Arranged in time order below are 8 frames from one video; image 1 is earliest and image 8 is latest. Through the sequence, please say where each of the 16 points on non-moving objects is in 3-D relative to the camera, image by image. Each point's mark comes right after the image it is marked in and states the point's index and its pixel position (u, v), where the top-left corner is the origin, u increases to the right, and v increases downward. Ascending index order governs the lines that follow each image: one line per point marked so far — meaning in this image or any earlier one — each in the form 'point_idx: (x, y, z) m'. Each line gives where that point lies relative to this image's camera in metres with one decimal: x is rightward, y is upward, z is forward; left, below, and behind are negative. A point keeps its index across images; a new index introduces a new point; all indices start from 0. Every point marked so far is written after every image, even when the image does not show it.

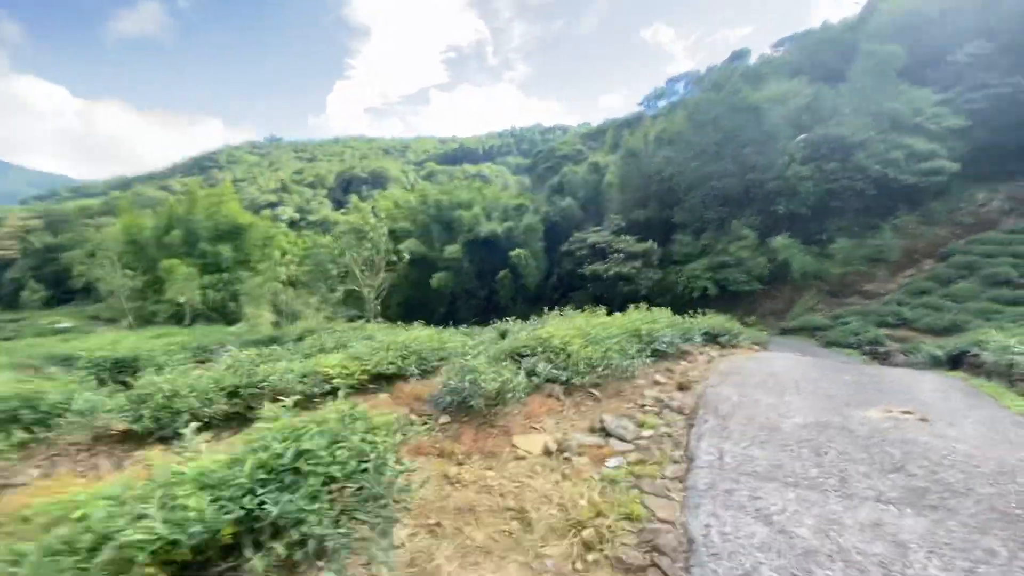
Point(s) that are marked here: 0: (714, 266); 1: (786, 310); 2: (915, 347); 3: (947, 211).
0: (+8.2, +1.0, +19.3) m
1: (+10.4, -0.7, +18.3) m
2: (+10.0, -1.4, +12.0) m
3: (+16.6, +3.0, +18.6) m
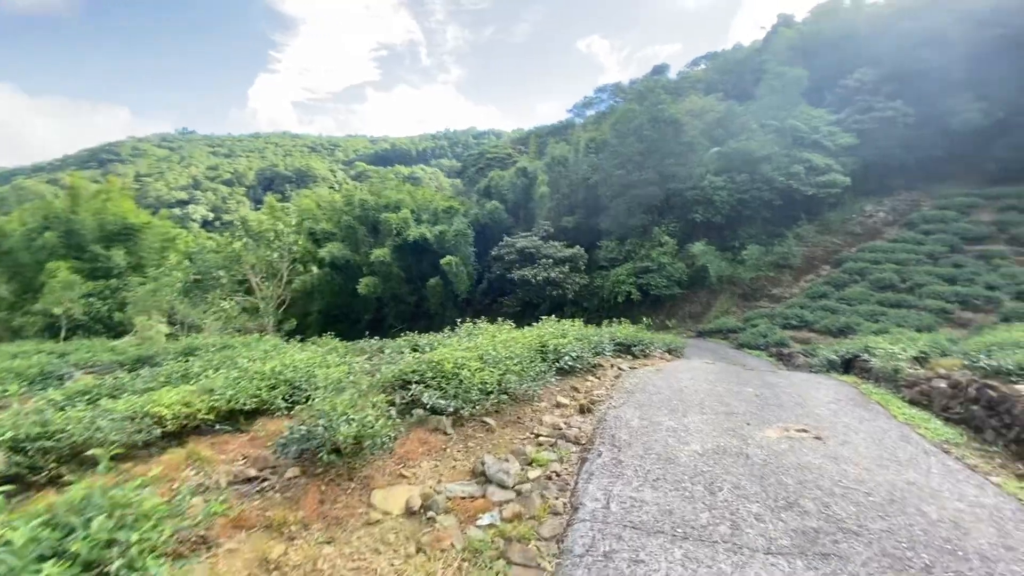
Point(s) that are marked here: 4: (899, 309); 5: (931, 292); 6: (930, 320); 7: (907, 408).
0: (+5.2, +0.8, +19.8) m
1: (+7.5, -0.9, +19.1) m
2: (+7.9, -1.5, +12.7) m
3: (+13.6, +2.8, +20.2) m
4: (+11.3, -0.5, +14.4) m
5: (+12.4, -0.1, +14.5) m
6: (+11.2, -0.8, +13.2) m
7: (+4.7, -1.4, +5.7) m
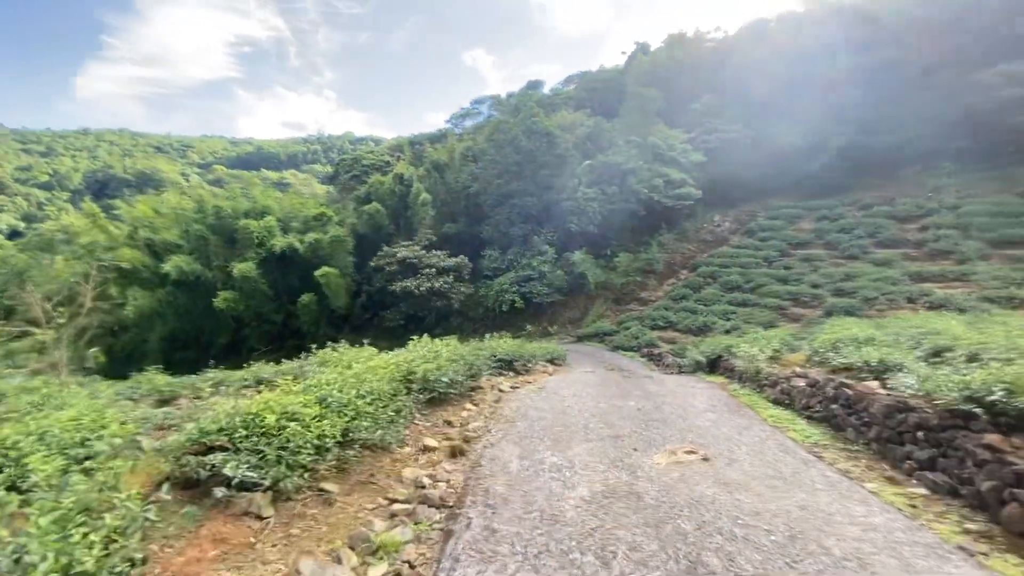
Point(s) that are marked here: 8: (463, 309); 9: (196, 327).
0: (+0.3, +0.4, +19.7) m
1: (+2.8, -1.2, +19.5) m
2: (+4.7, -1.6, +13.4) m
3: (+8.3, +2.7, +22.1) m
4: (+7.6, -0.6, +15.9) m
5: (+8.6, -0.1, +16.3) m
6: (+7.7, -0.8, +14.7) m
7: (+3.2, -1.5, +5.8) m
8: (-2.0, -0.8, +20.0) m
9: (-12.1, -1.5, +18.6) m
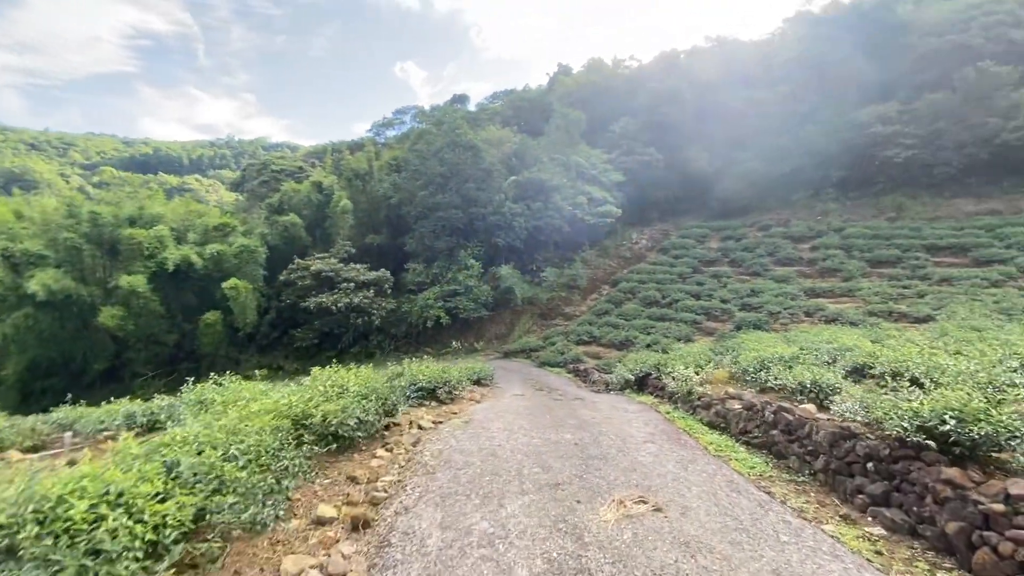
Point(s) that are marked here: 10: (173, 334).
0: (-2.7, -0.2, +18.9) m
1: (-0.2, -1.8, +19.1) m
2: (+2.6, -2.1, +13.3) m
3: (+4.8, +1.9, +22.6) m
4: (+5.1, -1.1, +16.2) m
5: (+6.0, -0.6, +16.8) m
6: (+5.4, -1.3, +15.1) m
7: (+2.3, -1.7, +5.6) m
8: (-5.0, -1.5, +18.8) m
9: (-14.7, -2.1, +15.9) m
10: (-12.0, -1.6, +17.2) m
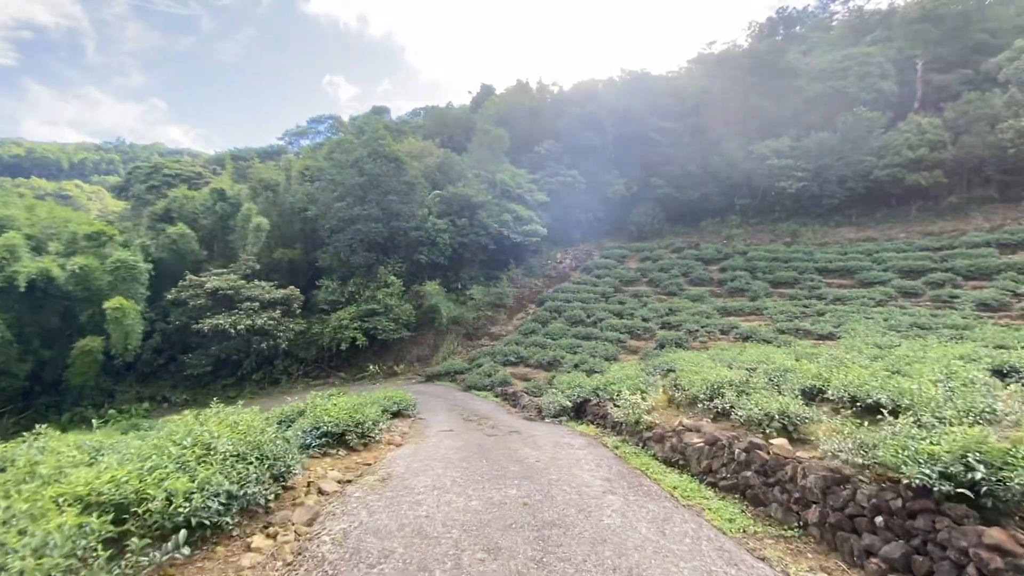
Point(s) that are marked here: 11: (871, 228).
0: (-5.4, -0.9, +17.3) m
1: (-3.0, -2.5, +17.8) m
2: (+0.7, -2.6, +12.6) m
3: (+1.4, +1.1, +22.2) m
4: (+2.6, -1.8, +15.9) m
5: (+3.5, -1.3, +16.6) m
6: (+3.2, -1.9, +14.8) m
7: (+1.6, -1.9, +4.9) m
8: (-7.7, -2.2, +16.8) m
9: (-16.9, -2.6, +12.3) m
10: (-14.4, -2.2, +14.1) m
11: (+14.8, +2.5, +19.4) m
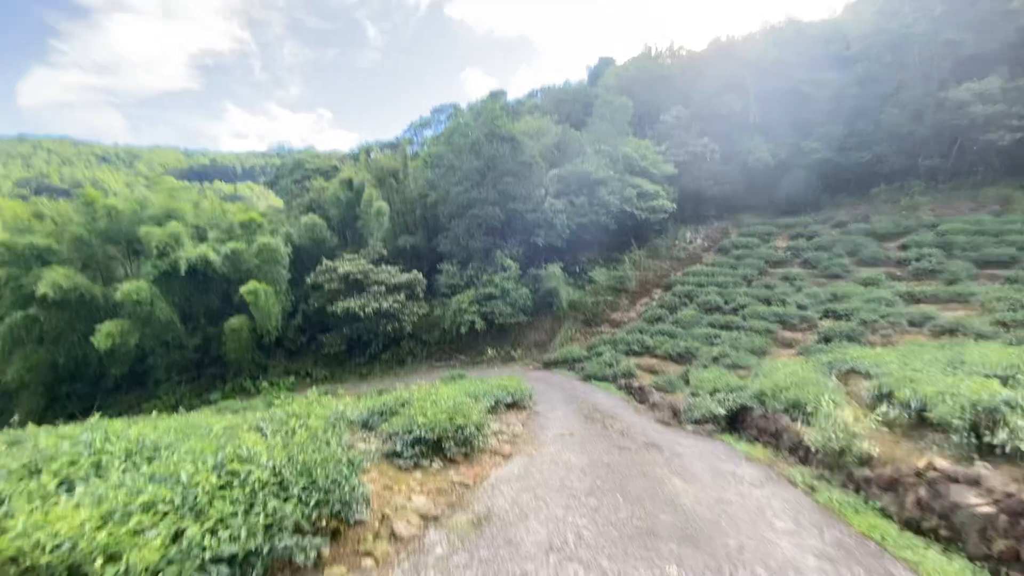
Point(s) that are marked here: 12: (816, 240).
0: (-1.2, -0.3, +16.7) m
1: (+1.3, -1.9, +16.7) m
2: (+3.6, -2.1, +10.7) m
3: (+6.6, +1.8, +19.8) m
4: (+6.3, -1.2, +13.4) m
5: (+7.2, -0.7, +13.9) m
6: (+6.5, -1.4, +12.2) m
7: (+2.6, -1.7, +3.0) m
8: (-3.5, -1.6, +16.8) m
9: (-13.5, -2.1, +14.7) m
10: (-10.7, -1.7, +15.8) m
11: (+18.9, +3.1, +13.8) m
12: (+11.4, +1.9, +17.5) m
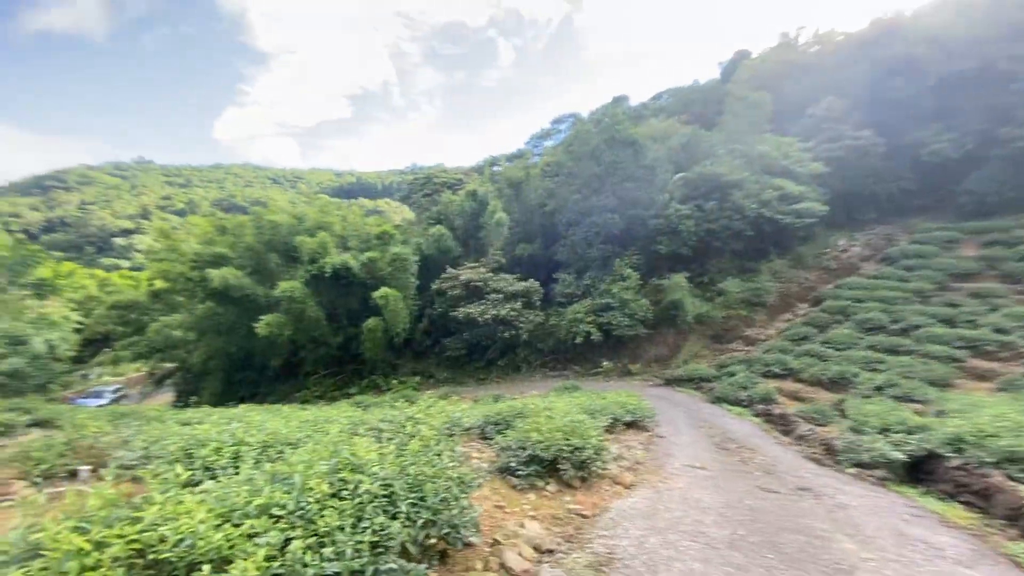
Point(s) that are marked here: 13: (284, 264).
0: (+2.8, -0.7, +16.2) m
1: (+5.2, -2.3, +15.5) m
2: (+6.0, -2.4, +9.2) m
3: (+11.1, +1.3, +17.3) m
4: (+9.3, -1.6, +11.2) m
5: (+10.3, -1.1, +11.4) m
6: (+9.2, -1.8, +9.9) m
7: (+3.2, -1.8, +1.9) m
8: (+0.5, -1.8, +16.8) m
9: (-9.7, -2.2, +17.1) m
10: (-6.7, -1.8, +17.5) m
11: (+21.7, +2.5, +8.6) m
12: (+15.3, +1.3, +14.0) m
13: (-7.7, +0.8, +16.2) m
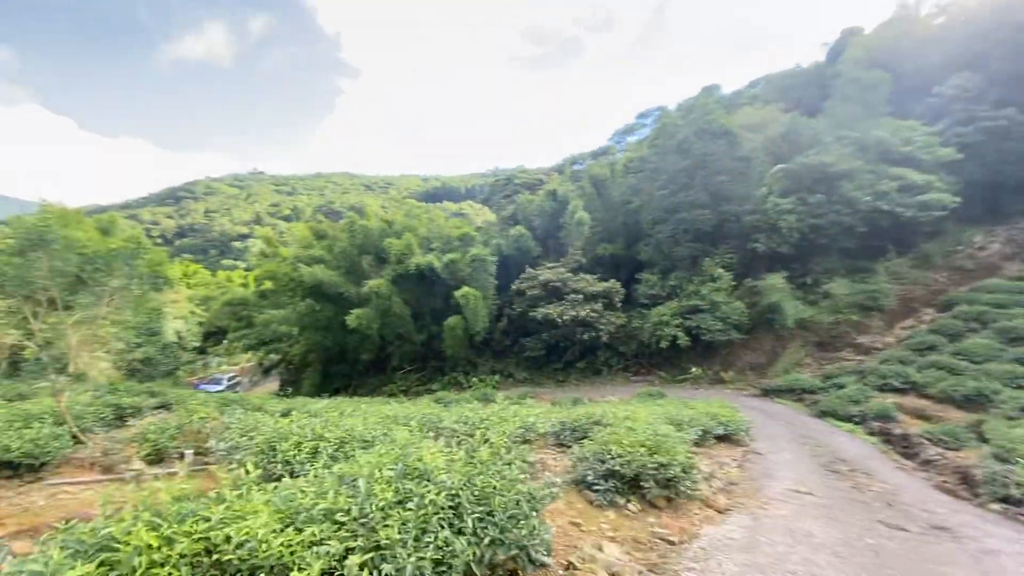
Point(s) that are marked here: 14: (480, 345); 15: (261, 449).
0: (+5.4, -0.7, +15.3) m
1: (+7.6, -2.3, +14.2) m
2: (+7.4, -2.5, +7.8) m
3: (+13.8, +1.2, +15.0) m
4: (+10.9, -1.7, +9.2) m
5: (+12.0, -1.2, +9.3) m
6: (+10.7, -1.8, +8.0) m
7: (+3.4, -1.8, +1.2) m
8: (+3.3, -1.9, +16.2) m
9: (-6.7, -2.1, +18.3) m
10: (-3.7, -1.8, +18.2) m
11: (+22.8, +2.4, +4.7) m
12: (+17.4, +1.2, +11.0) m
13: (-5.0, +0.8, +17.1) m
14: (-1.6, -2.3, +18.8) m
15: (-1.8, -1.1, +3.3) m
